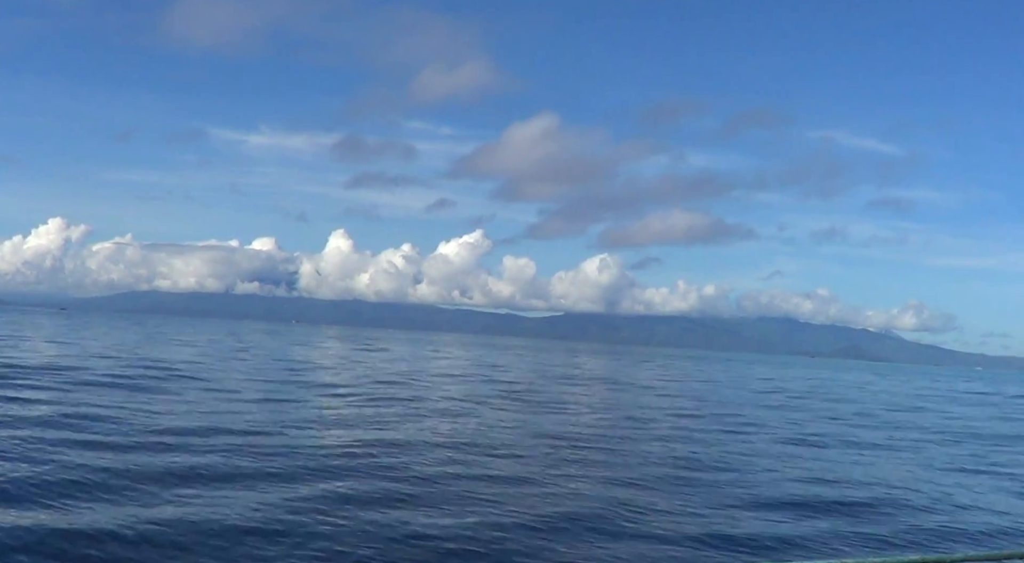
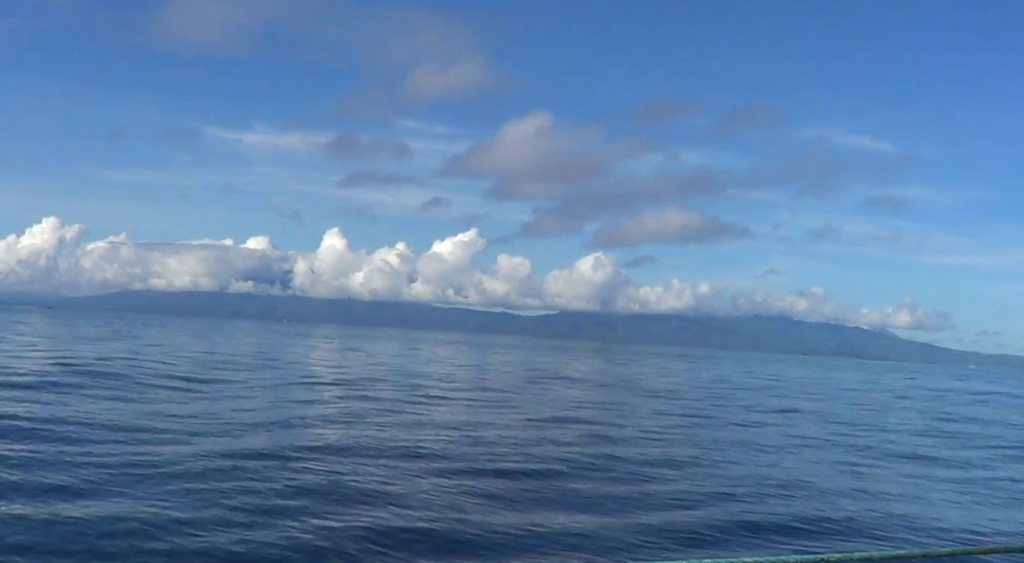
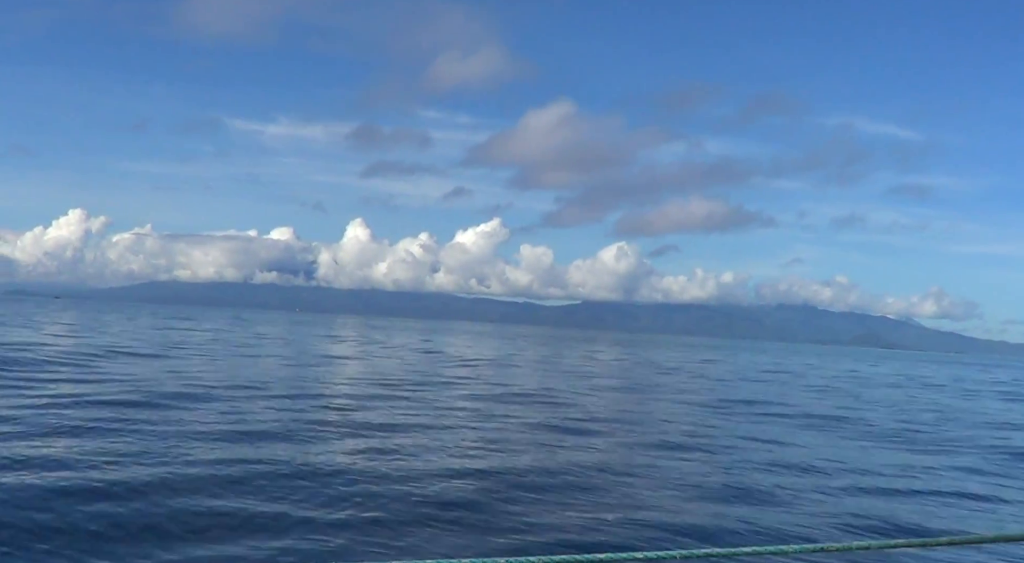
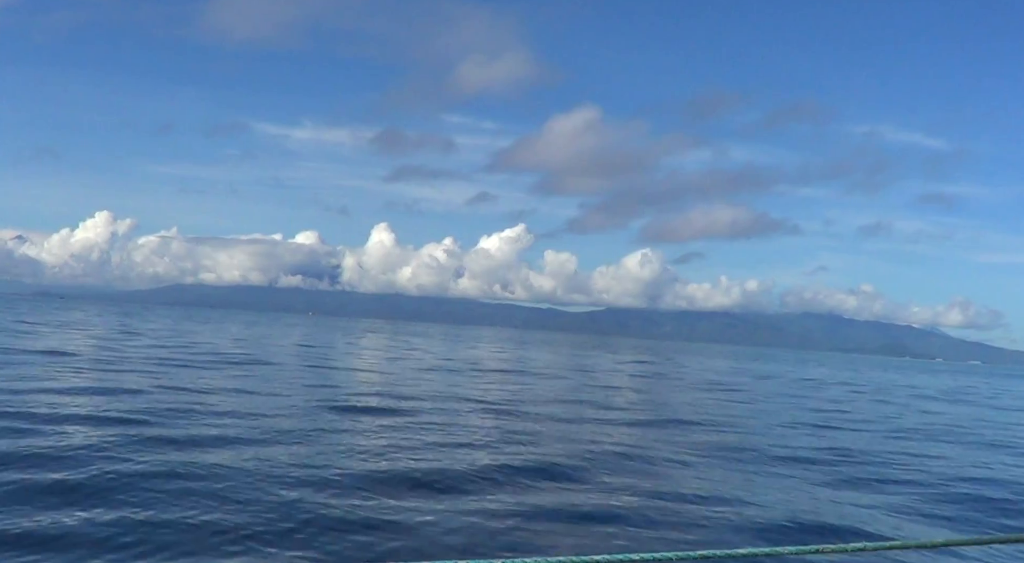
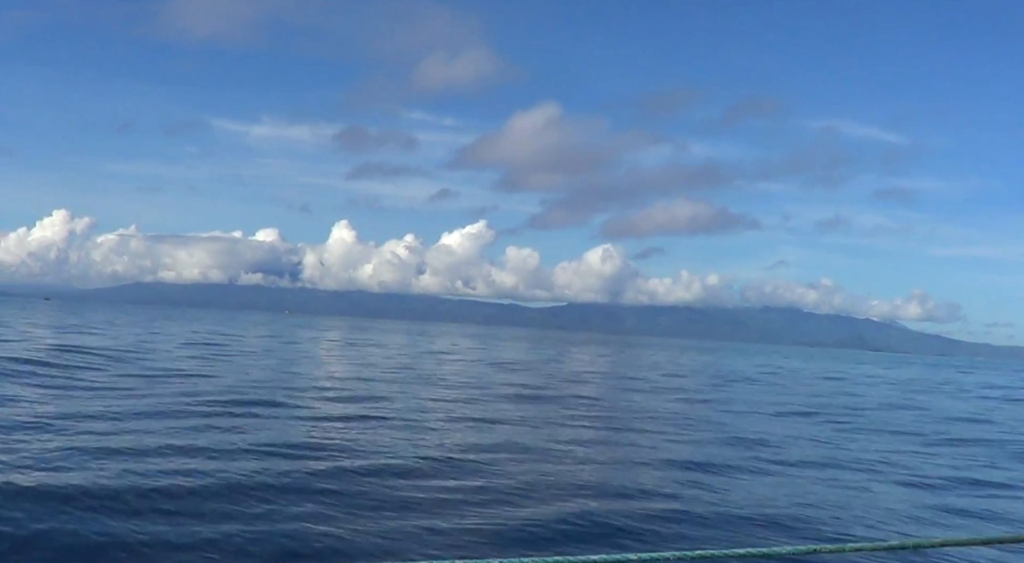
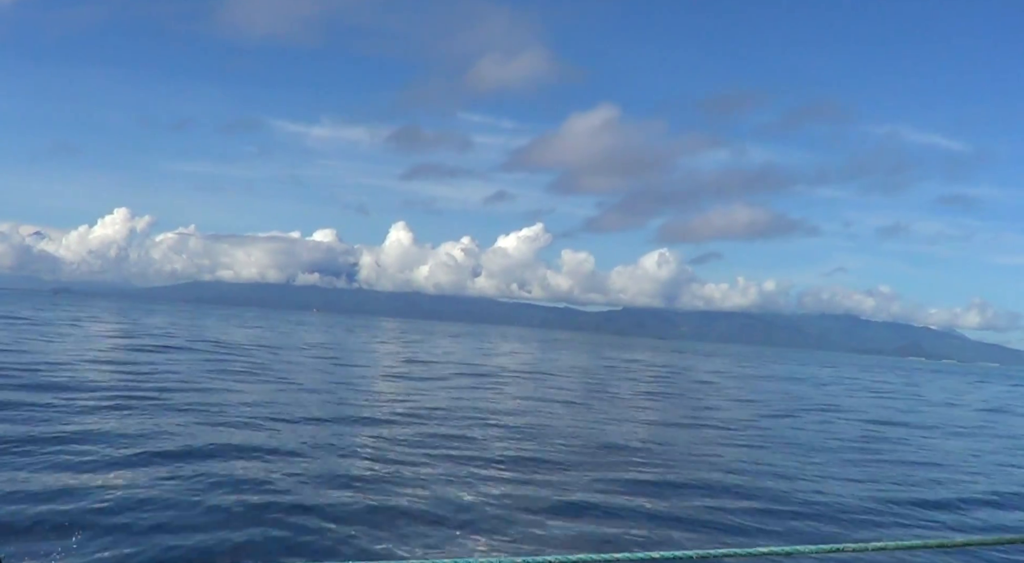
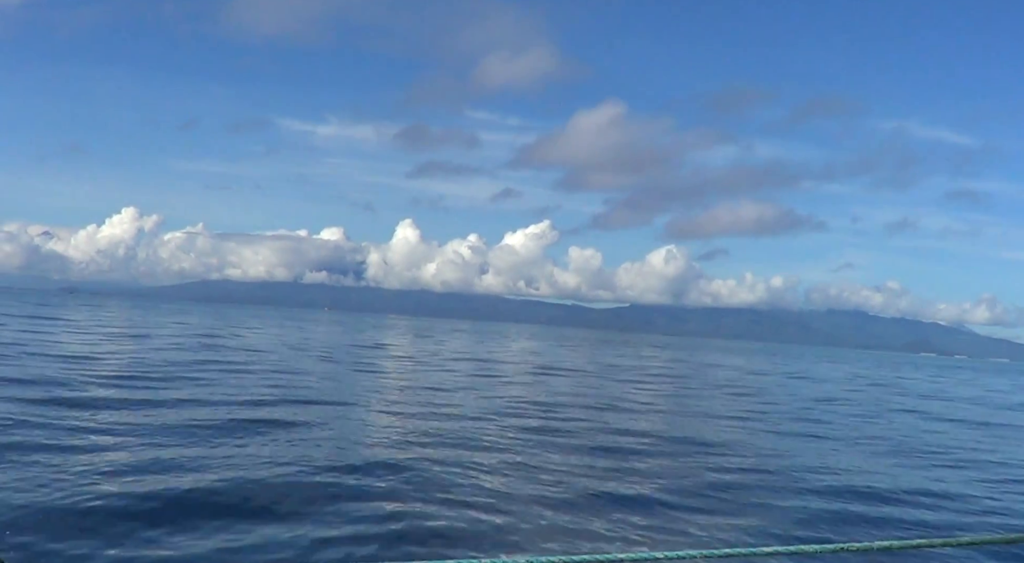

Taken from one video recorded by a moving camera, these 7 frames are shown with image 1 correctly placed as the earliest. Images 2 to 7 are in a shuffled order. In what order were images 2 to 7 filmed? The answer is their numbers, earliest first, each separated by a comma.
2, 5, 3, 4, 7, 6
